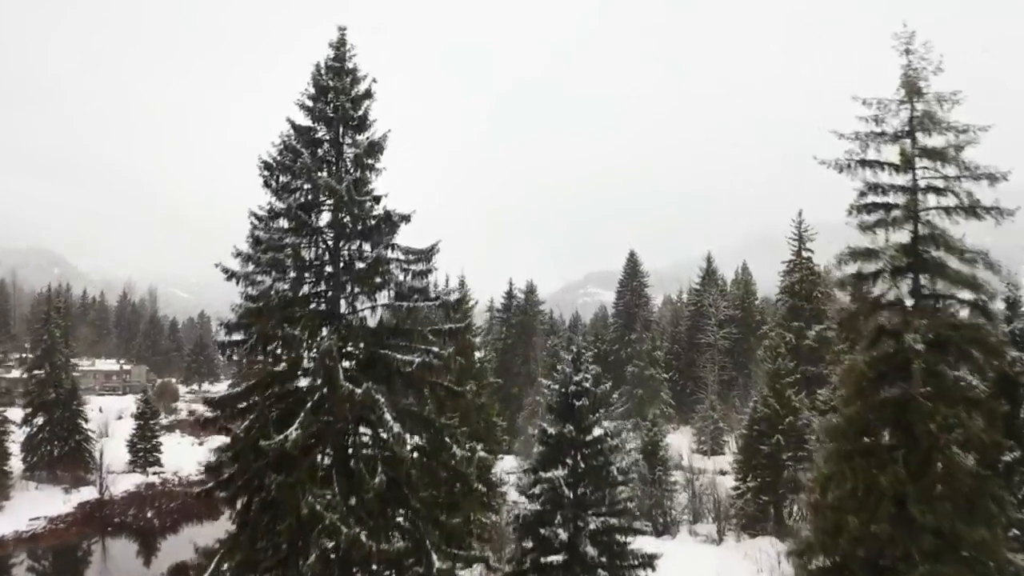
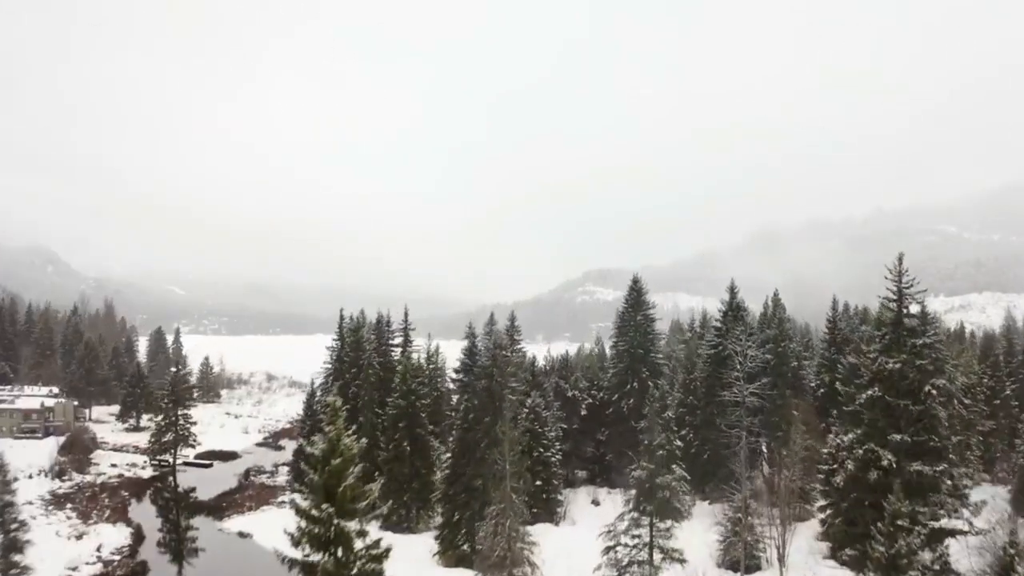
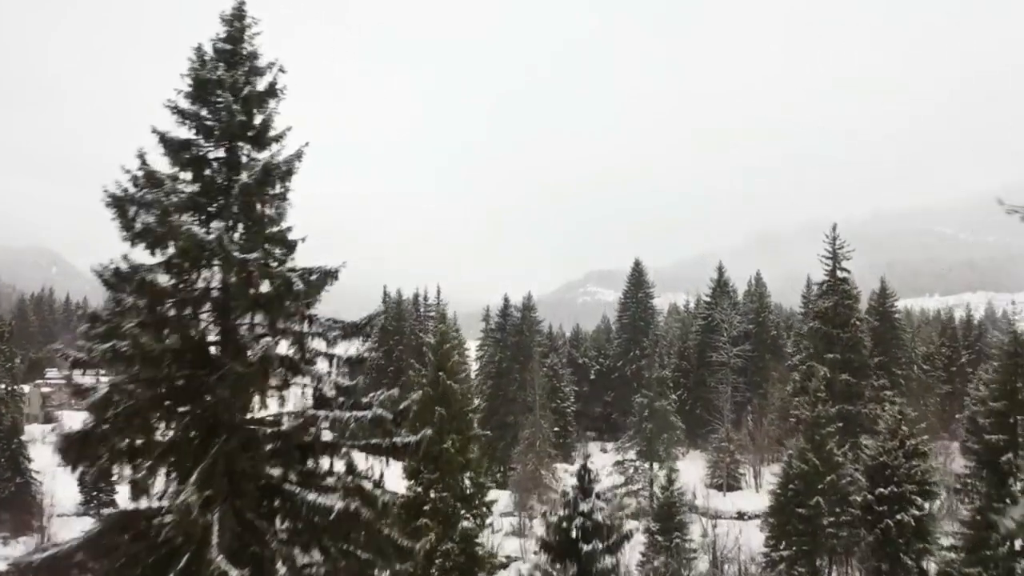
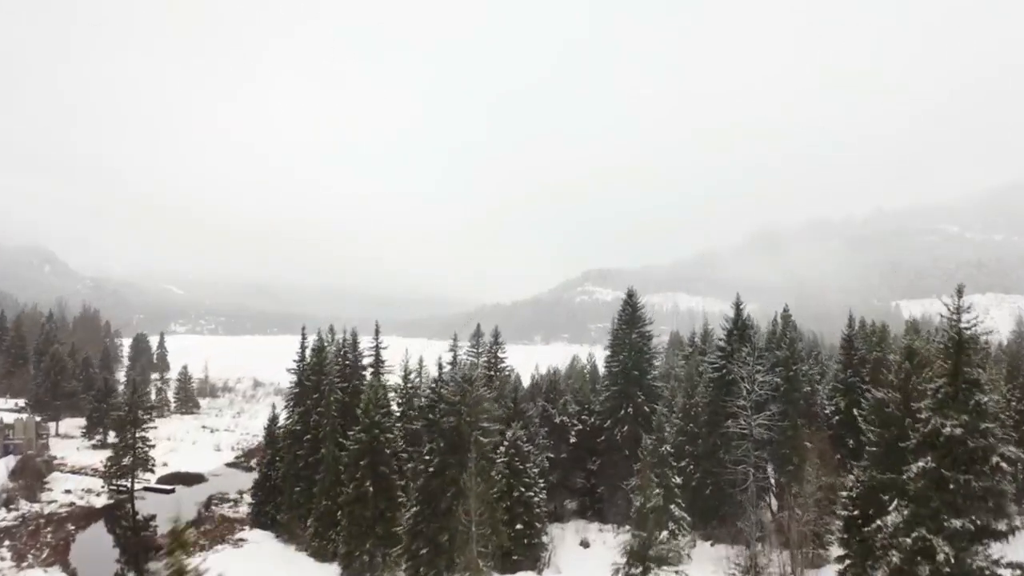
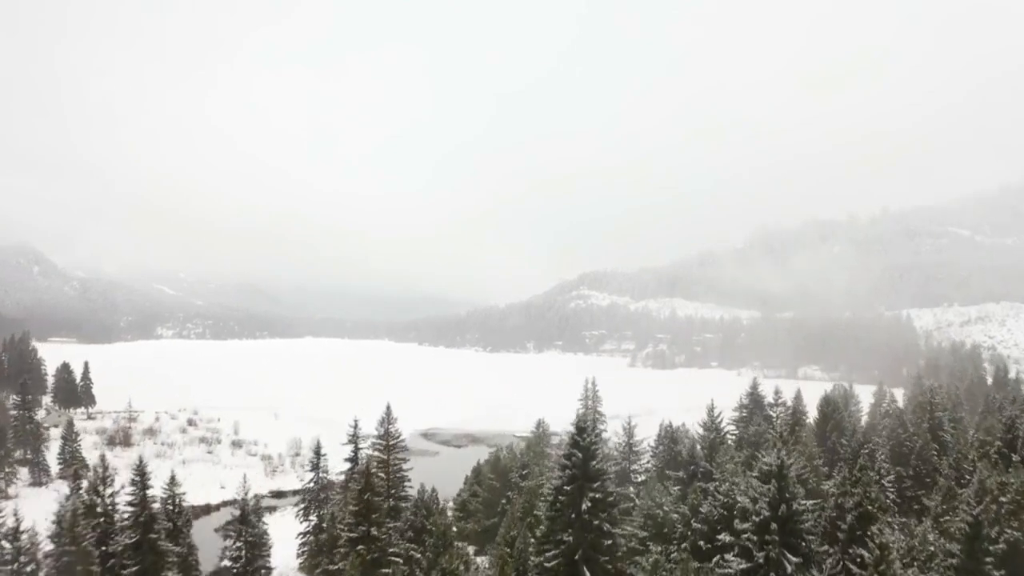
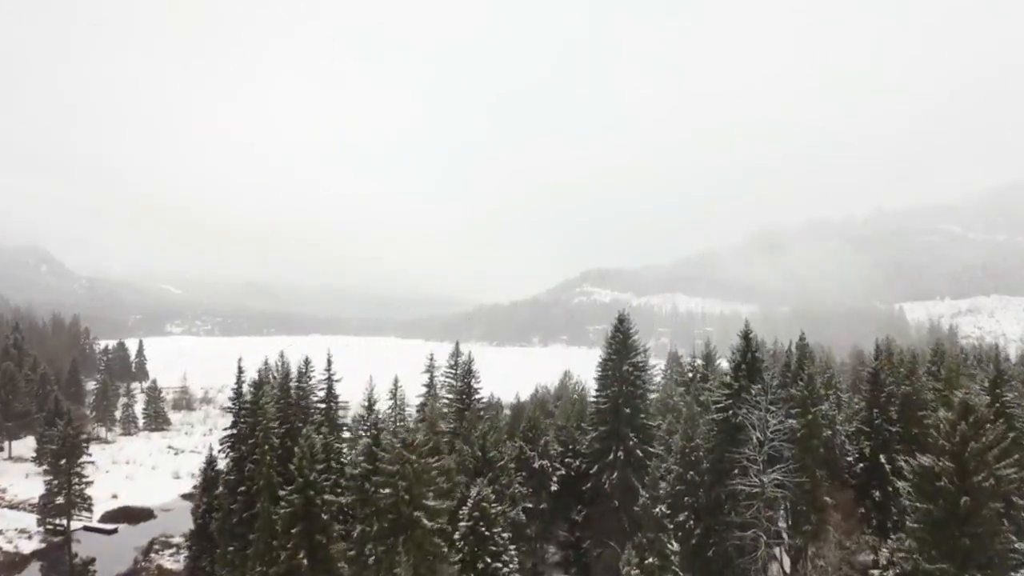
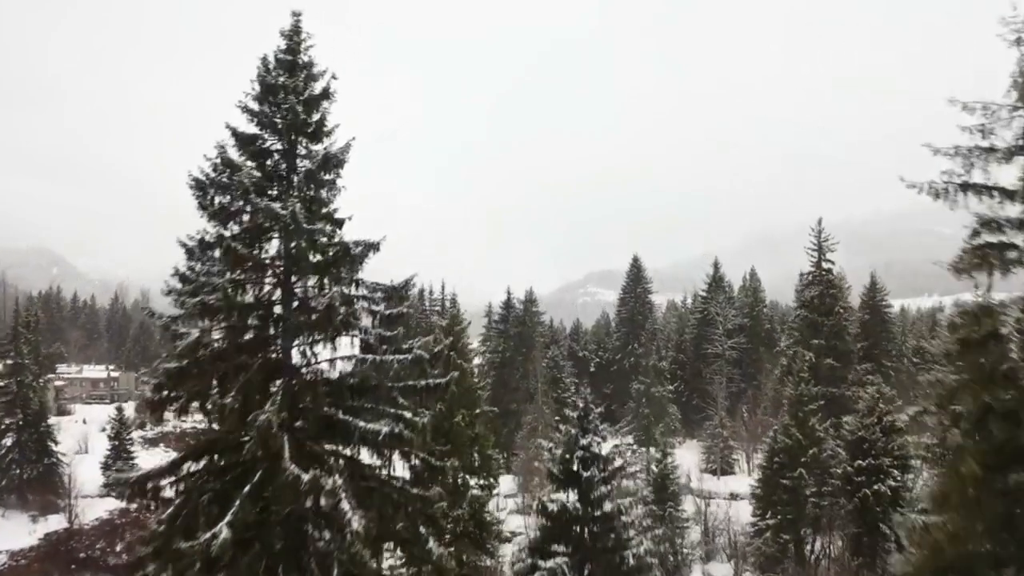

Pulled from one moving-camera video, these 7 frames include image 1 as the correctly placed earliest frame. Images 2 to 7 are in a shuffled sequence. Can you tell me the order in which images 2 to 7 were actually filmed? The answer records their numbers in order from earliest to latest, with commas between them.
7, 3, 2, 4, 6, 5
